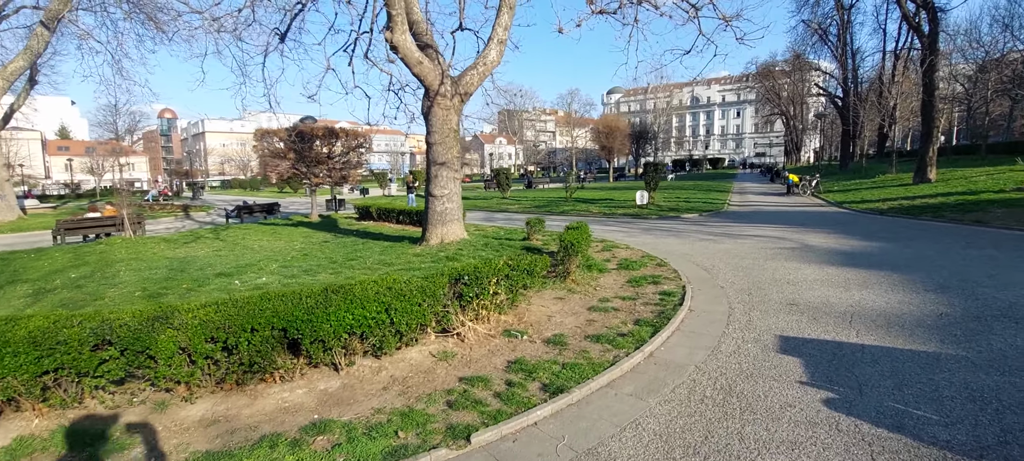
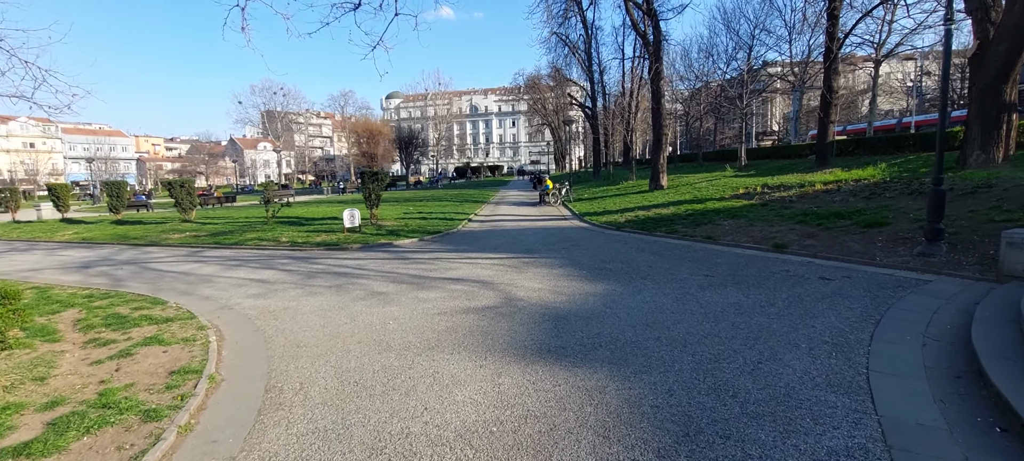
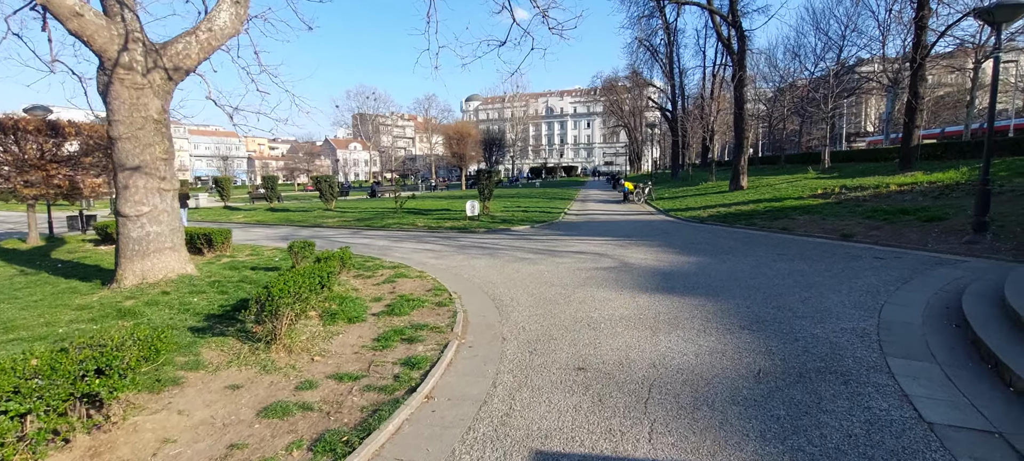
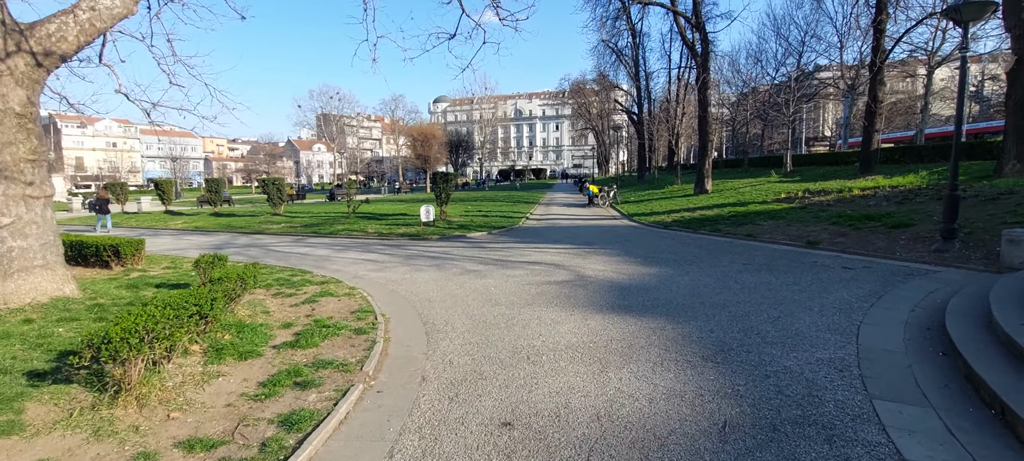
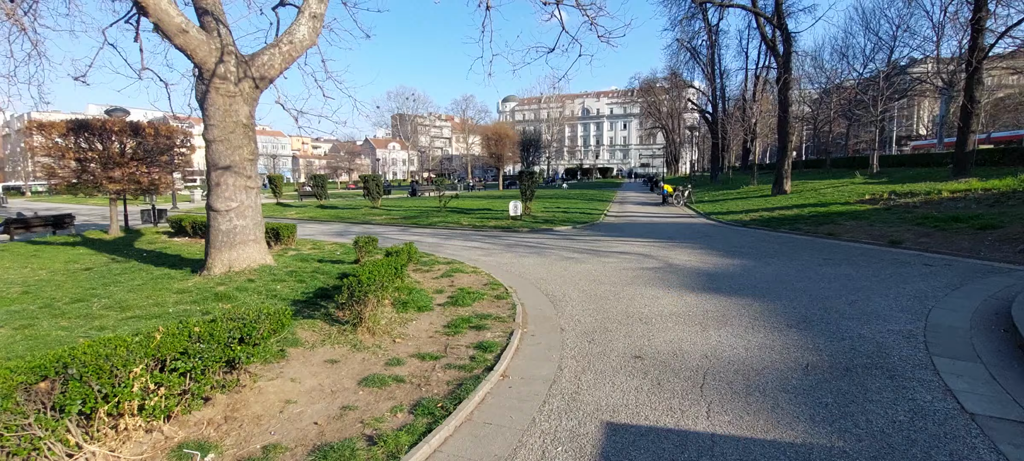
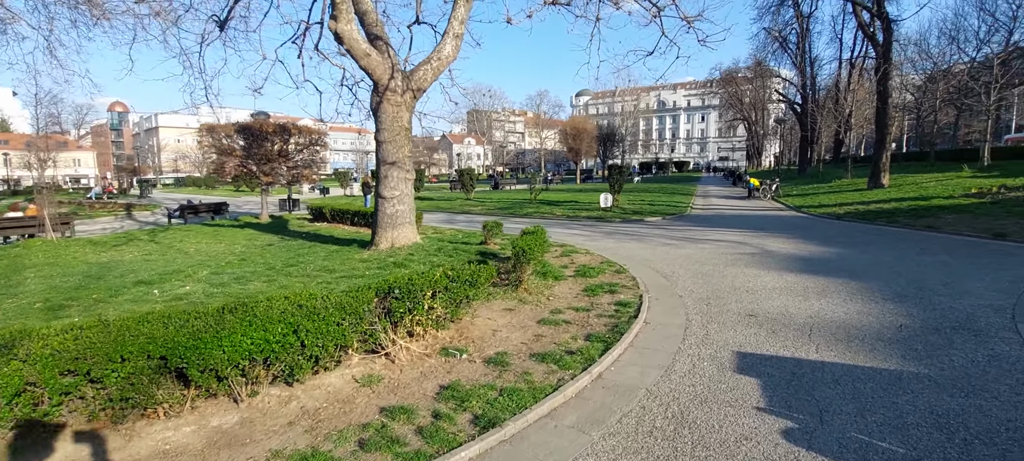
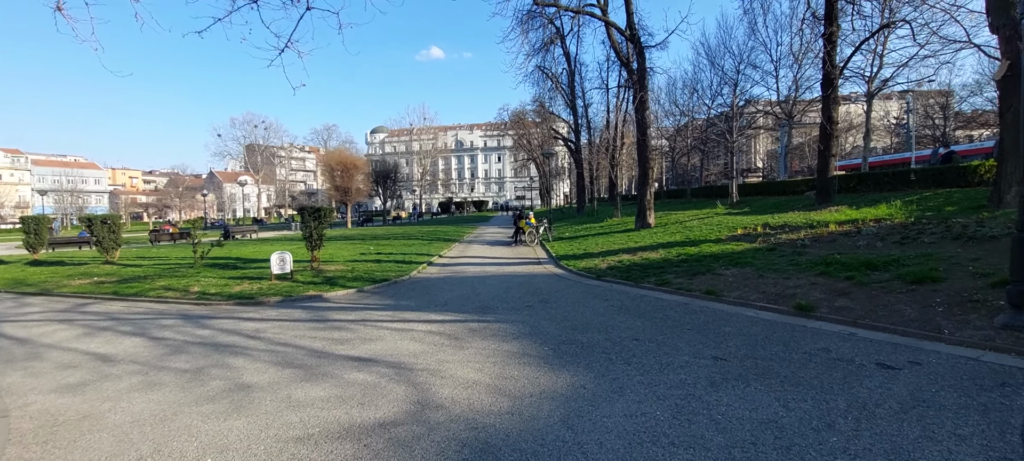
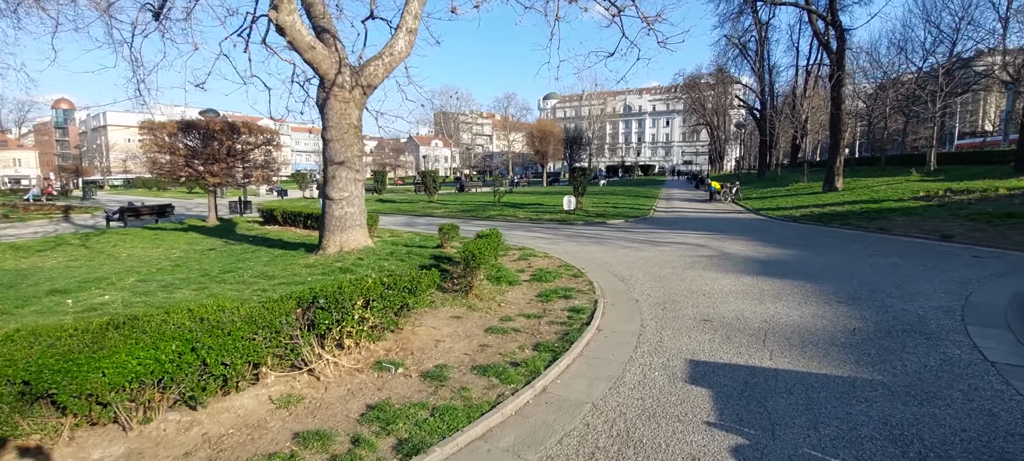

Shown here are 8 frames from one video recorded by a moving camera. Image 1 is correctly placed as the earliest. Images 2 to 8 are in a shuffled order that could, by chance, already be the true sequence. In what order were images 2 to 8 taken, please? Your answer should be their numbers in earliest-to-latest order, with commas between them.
6, 8, 5, 3, 4, 2, 7
